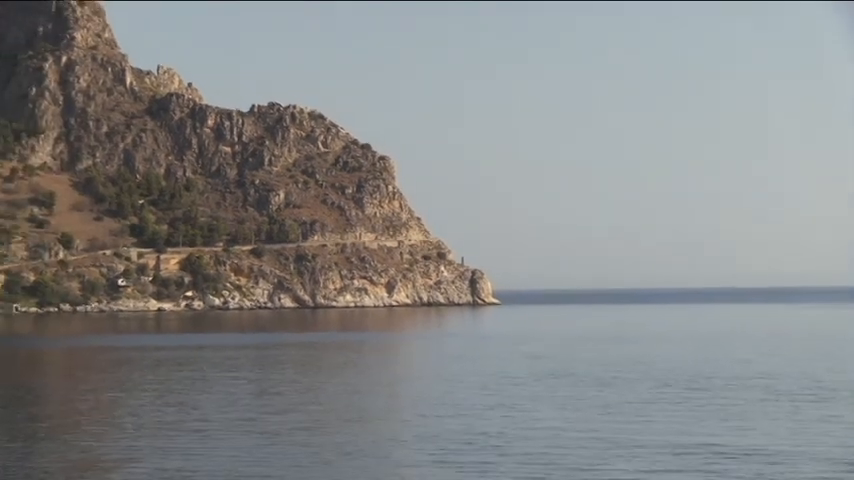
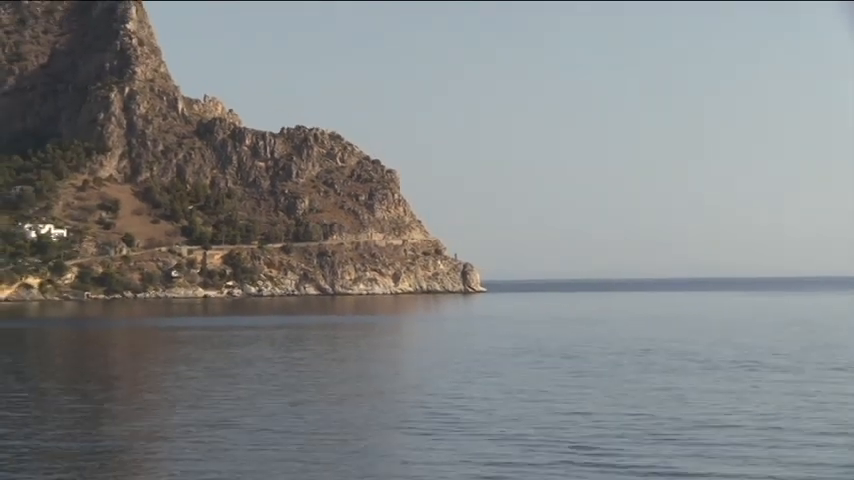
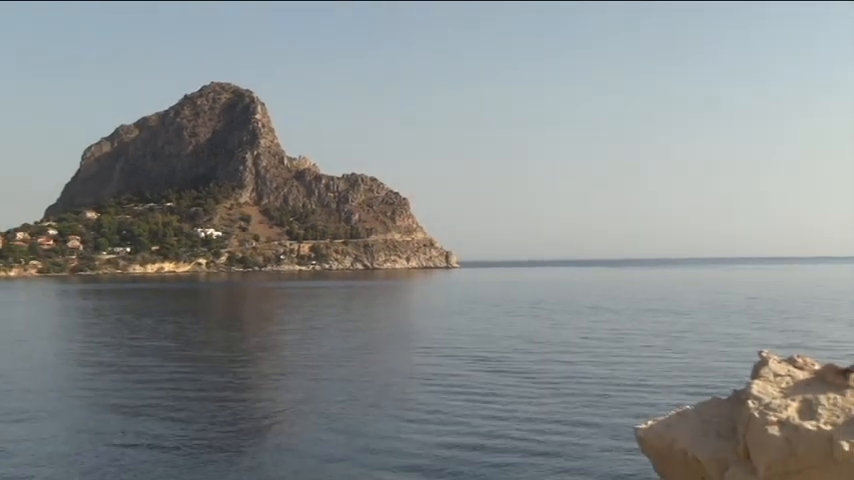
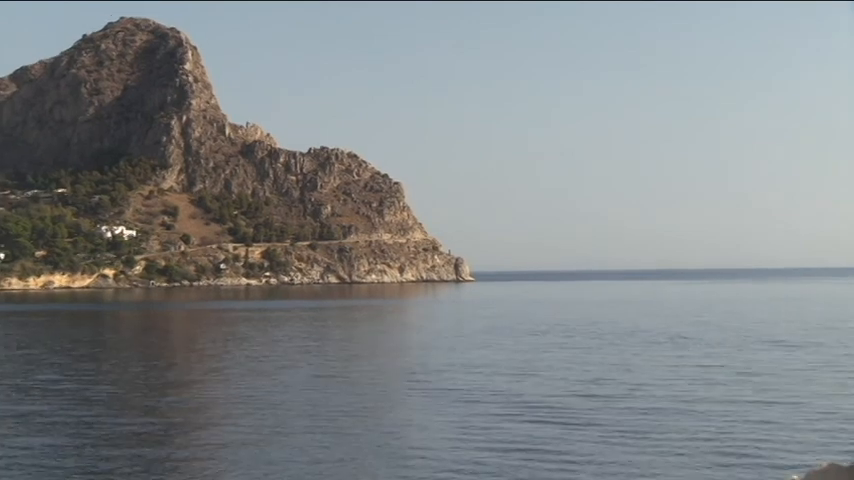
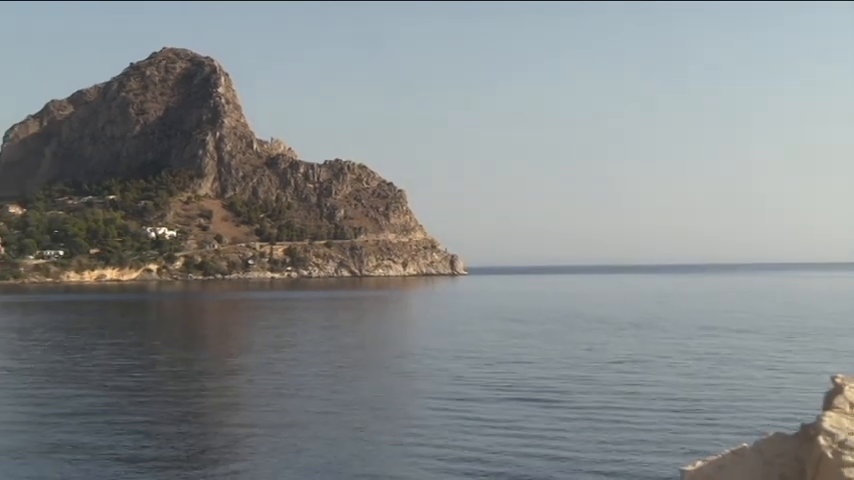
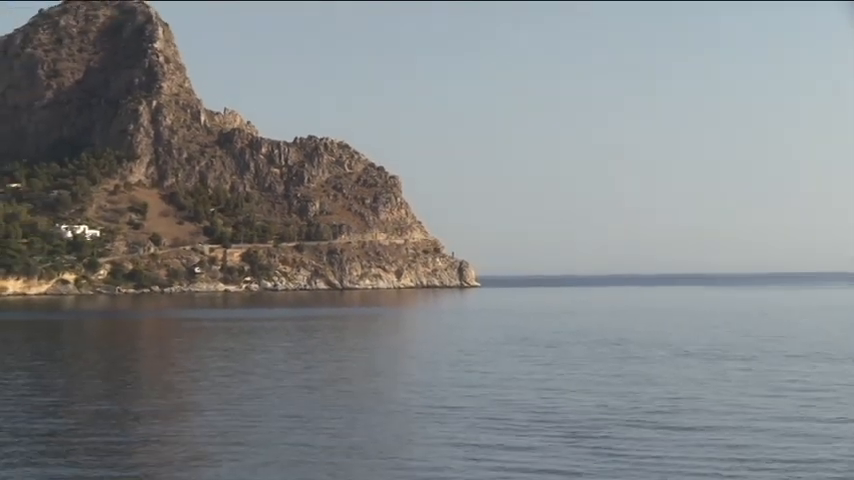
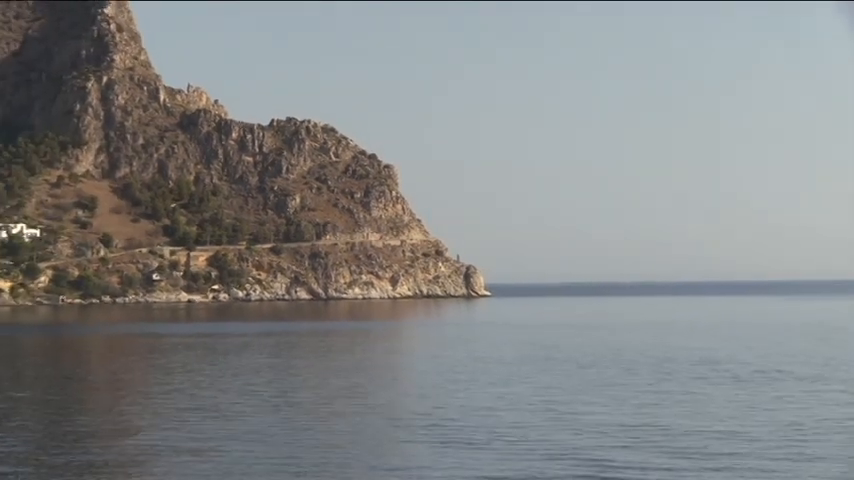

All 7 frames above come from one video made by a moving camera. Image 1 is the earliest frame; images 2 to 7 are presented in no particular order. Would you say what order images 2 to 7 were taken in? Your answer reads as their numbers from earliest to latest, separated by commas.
7, 2, 6, 4, 5, 3
